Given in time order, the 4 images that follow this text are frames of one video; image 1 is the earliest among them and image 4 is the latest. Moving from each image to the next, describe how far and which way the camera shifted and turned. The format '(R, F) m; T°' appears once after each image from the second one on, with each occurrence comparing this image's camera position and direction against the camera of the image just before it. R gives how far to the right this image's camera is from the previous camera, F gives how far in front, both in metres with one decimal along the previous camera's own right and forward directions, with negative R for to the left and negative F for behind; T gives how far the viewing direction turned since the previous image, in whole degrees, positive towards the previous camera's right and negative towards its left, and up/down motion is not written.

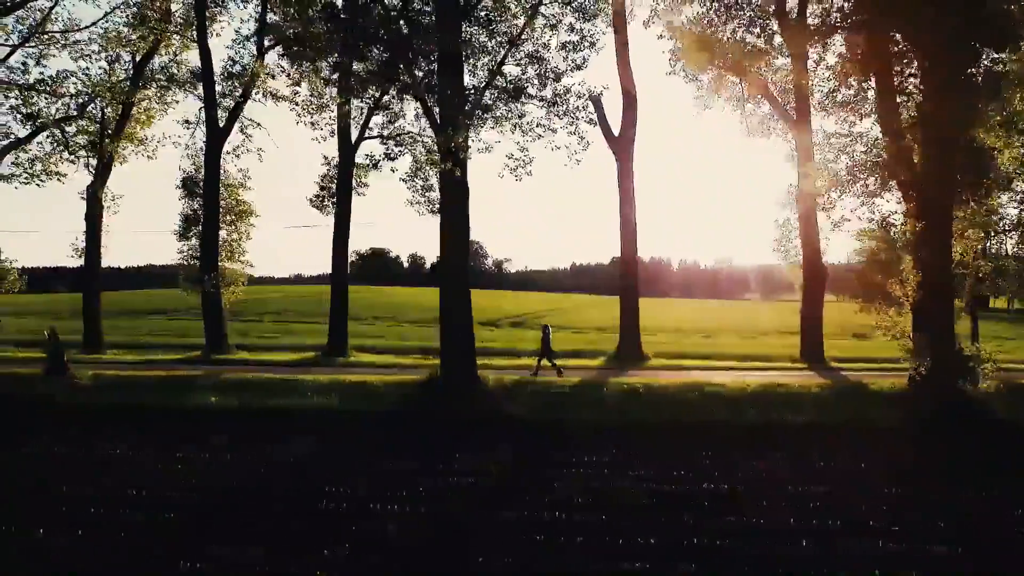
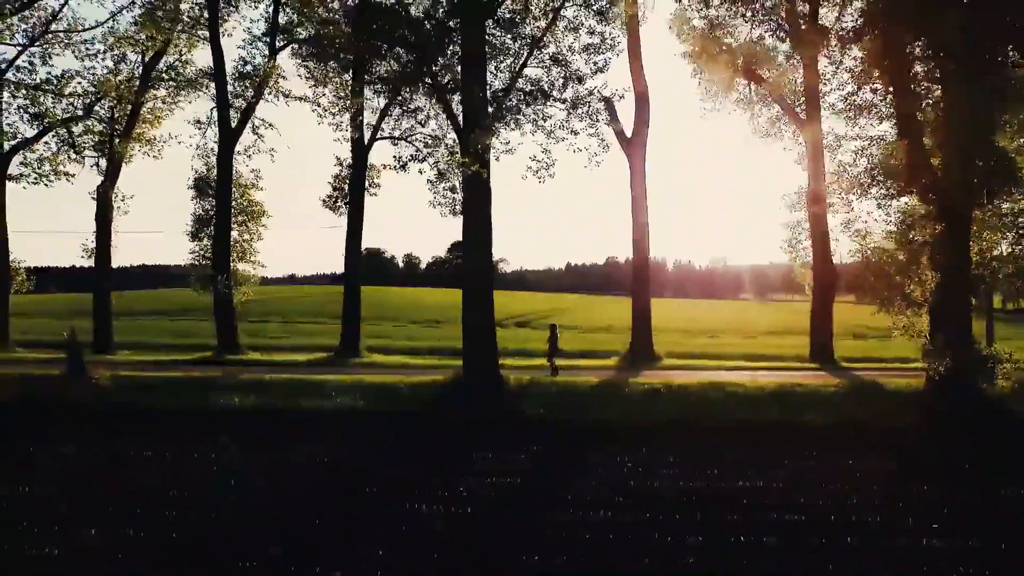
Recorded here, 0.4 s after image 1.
(-0.1, 0.0) m; +1°
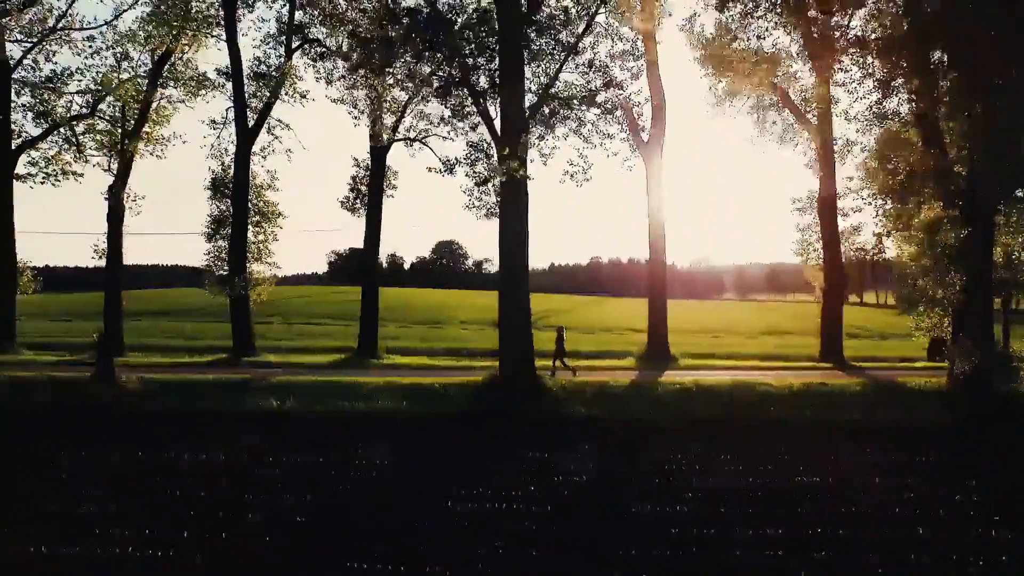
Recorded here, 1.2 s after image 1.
(-0.3, 0.0) m; +2°
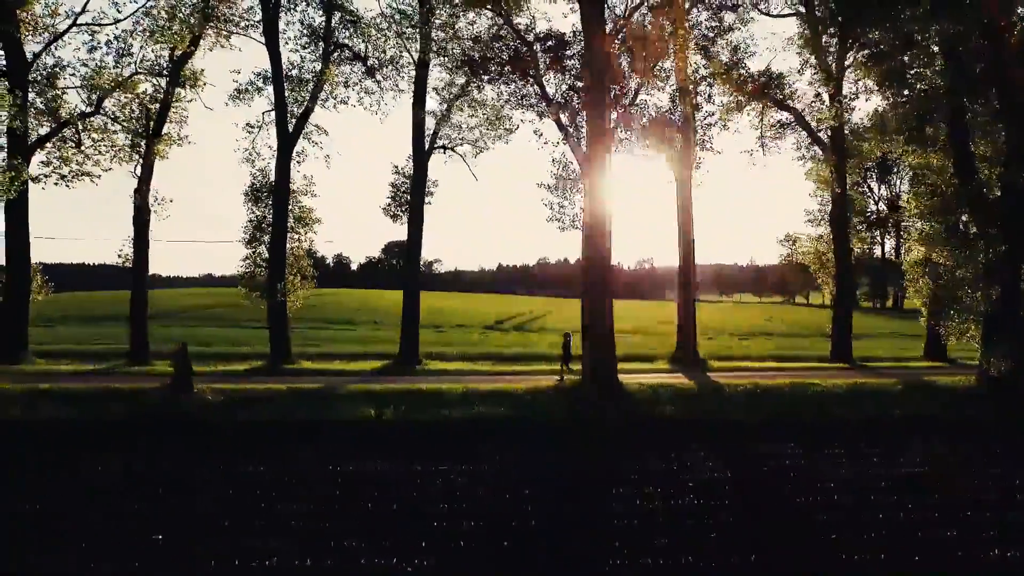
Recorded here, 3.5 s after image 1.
(-0.9, -0.1) m; +6°
